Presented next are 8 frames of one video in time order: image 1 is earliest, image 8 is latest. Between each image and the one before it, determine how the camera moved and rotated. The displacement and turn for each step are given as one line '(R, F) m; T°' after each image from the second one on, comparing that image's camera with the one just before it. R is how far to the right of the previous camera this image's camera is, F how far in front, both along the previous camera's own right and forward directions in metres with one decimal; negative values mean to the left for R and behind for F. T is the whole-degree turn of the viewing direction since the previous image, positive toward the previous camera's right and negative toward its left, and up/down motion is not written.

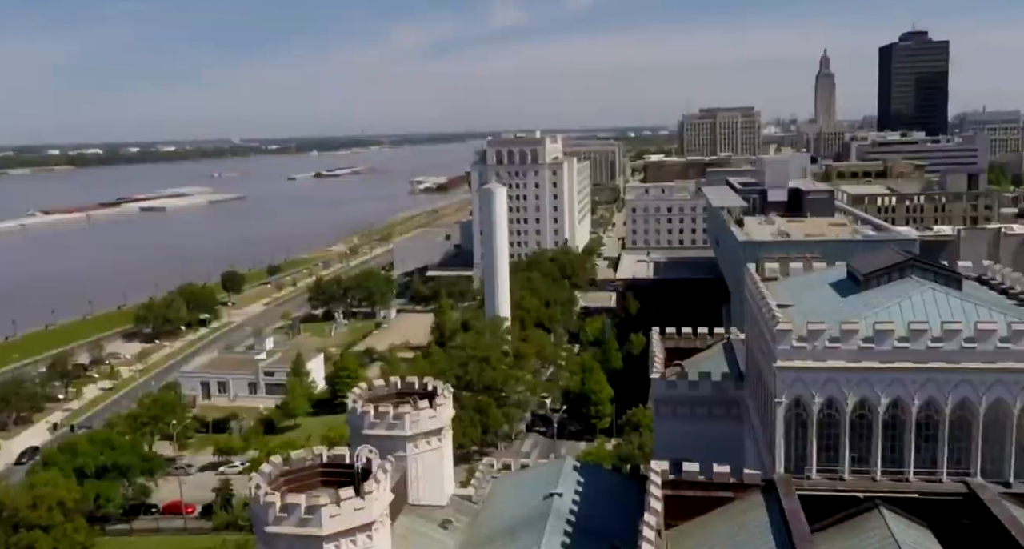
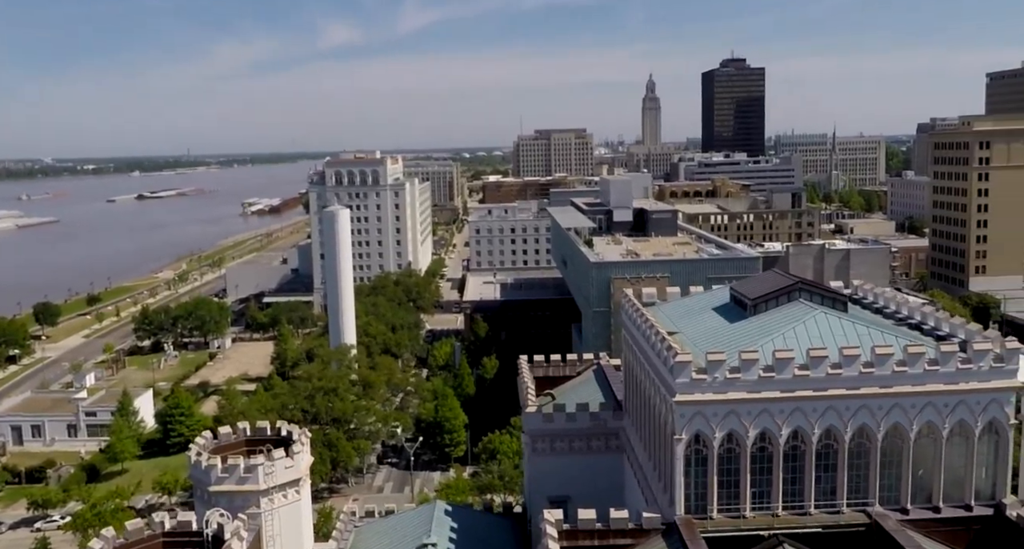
(-0.7, +2.0) m; +10°
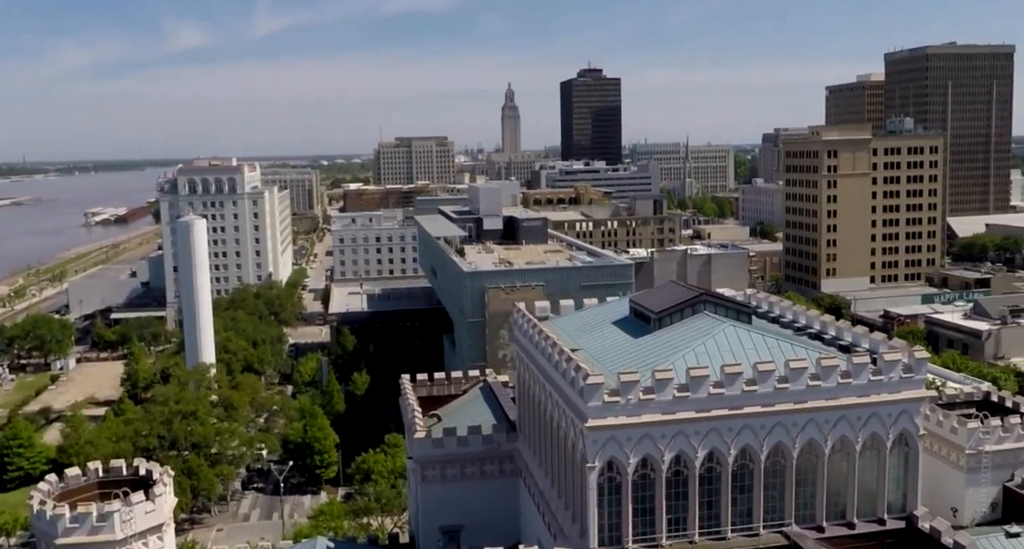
(-0.6, +1.6) m; +9°
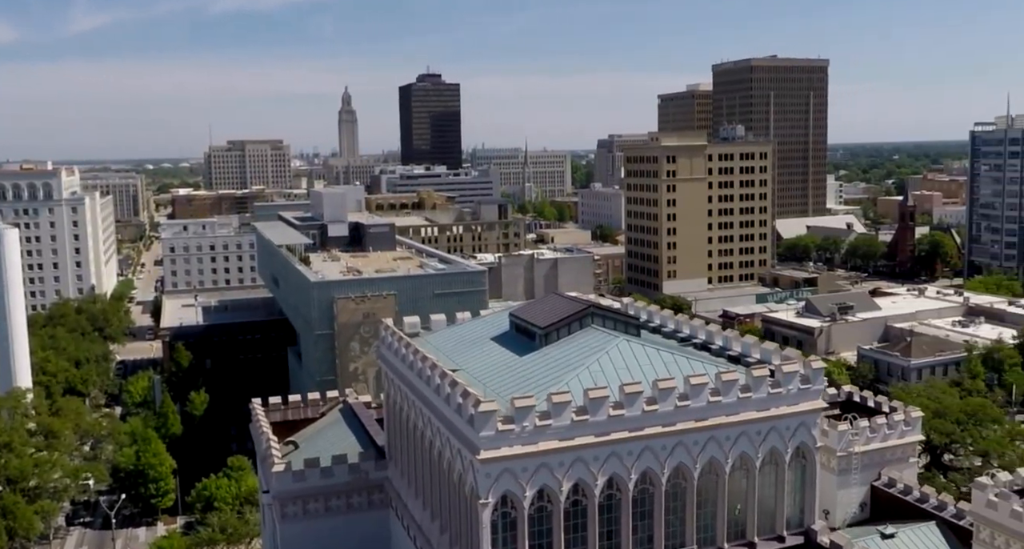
(-0.6, +1.7) m; +10°
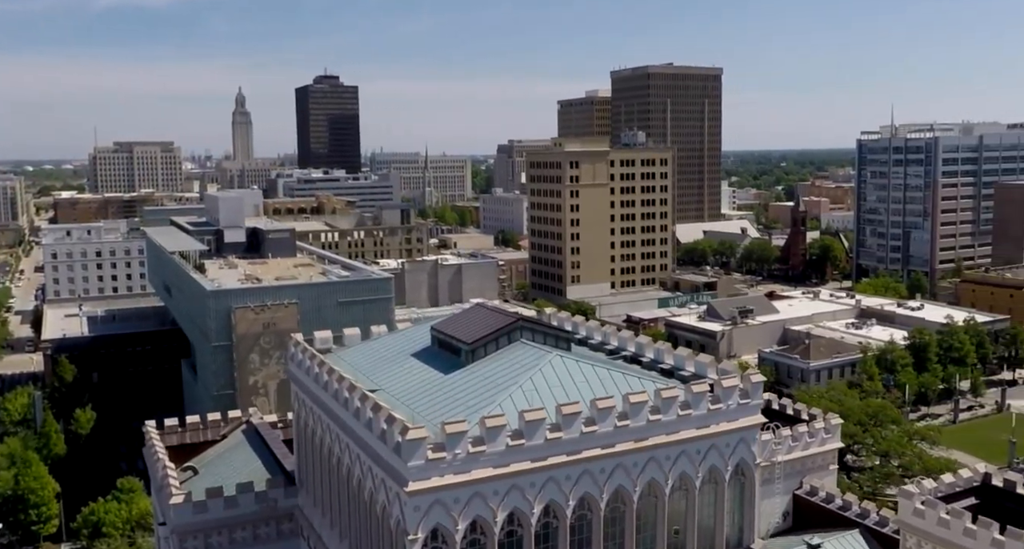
(-0.4, +1.2) m; +6°
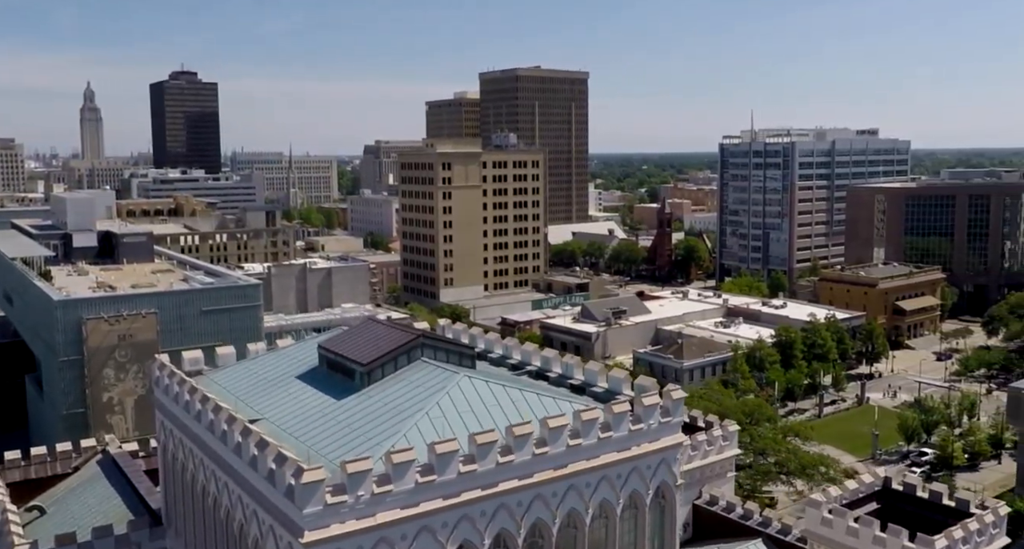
(-0.5, +1.5) m; +8°
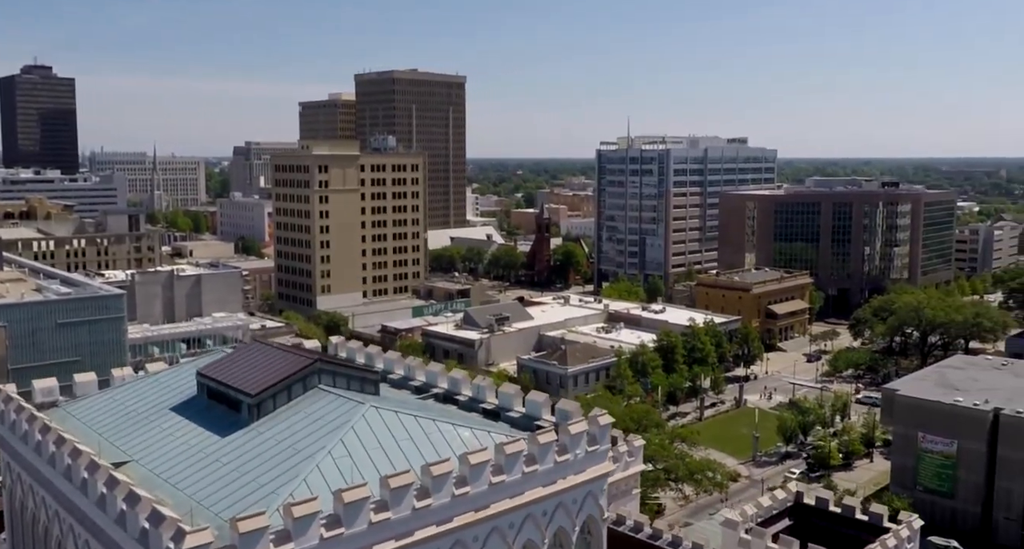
(-0.5, +1.5) m; +8°
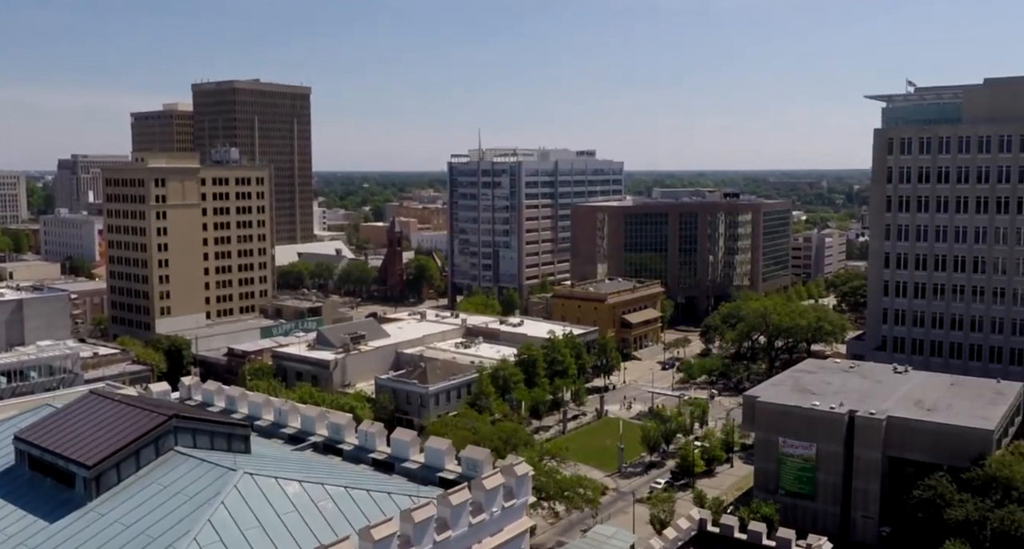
(-0.6, +2.0) m; +9°
